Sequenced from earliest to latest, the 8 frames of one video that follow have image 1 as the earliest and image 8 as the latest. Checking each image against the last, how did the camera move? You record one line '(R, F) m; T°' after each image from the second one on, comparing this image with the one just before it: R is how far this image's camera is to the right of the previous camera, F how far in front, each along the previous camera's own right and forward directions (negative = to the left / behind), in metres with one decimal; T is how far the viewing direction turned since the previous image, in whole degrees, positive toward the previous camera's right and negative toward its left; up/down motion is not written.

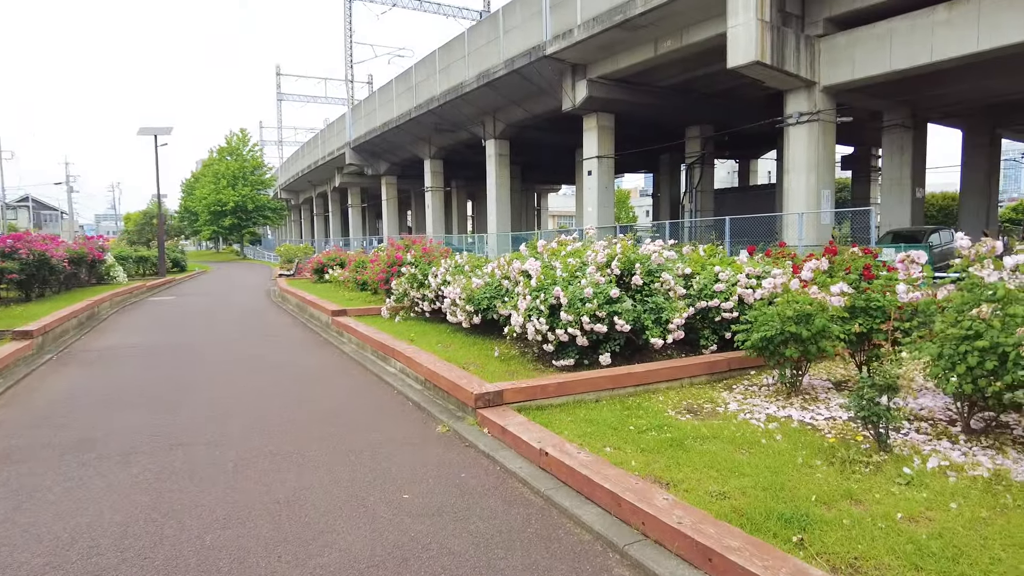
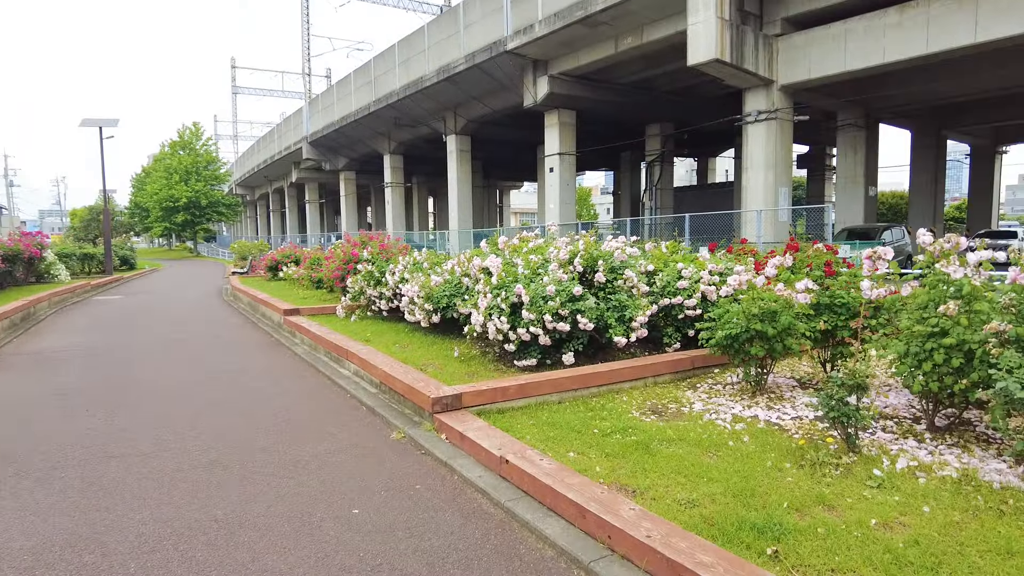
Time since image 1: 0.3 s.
(0.0, +0.2) m; +3°
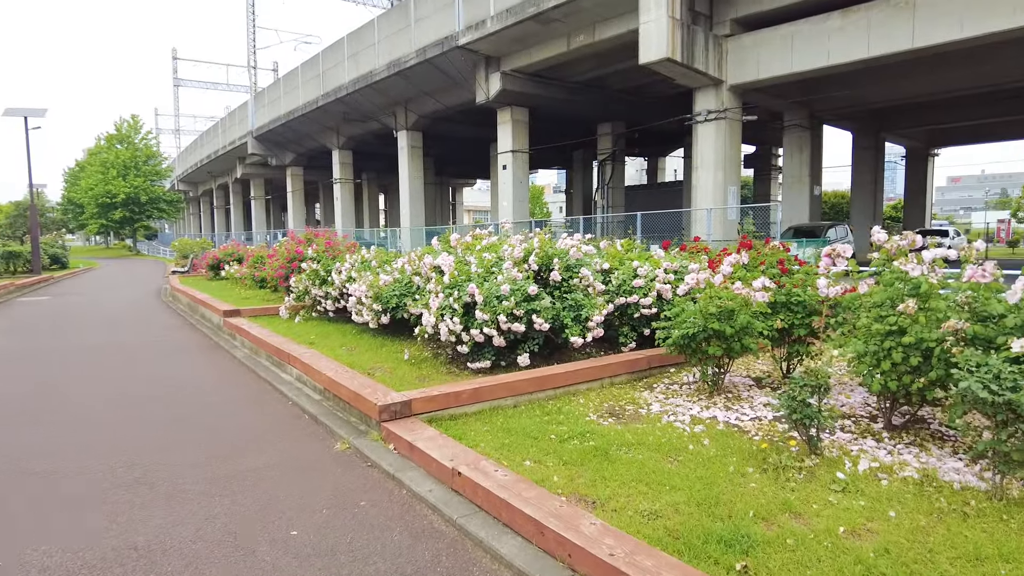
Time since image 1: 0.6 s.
(0.0, +0.2) m; +4°
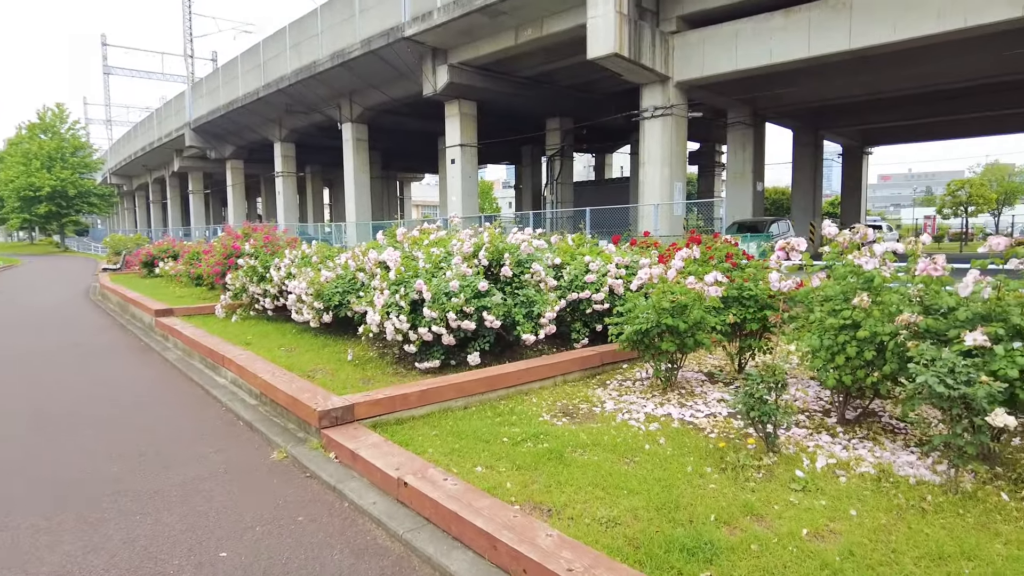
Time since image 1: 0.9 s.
(0.0, +0.2) m; +4°
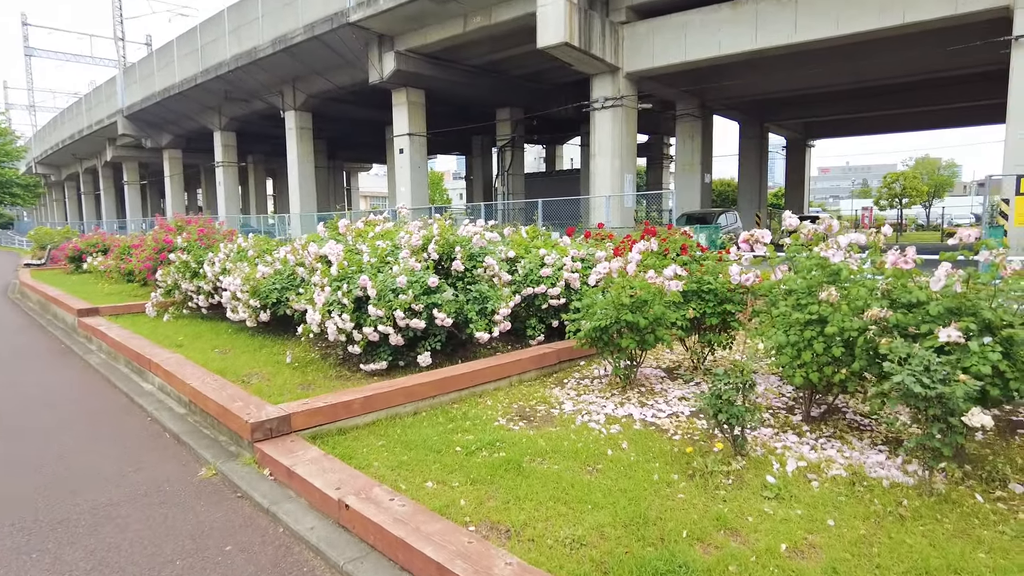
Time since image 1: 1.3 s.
(0.0, +0.3) m; +4°
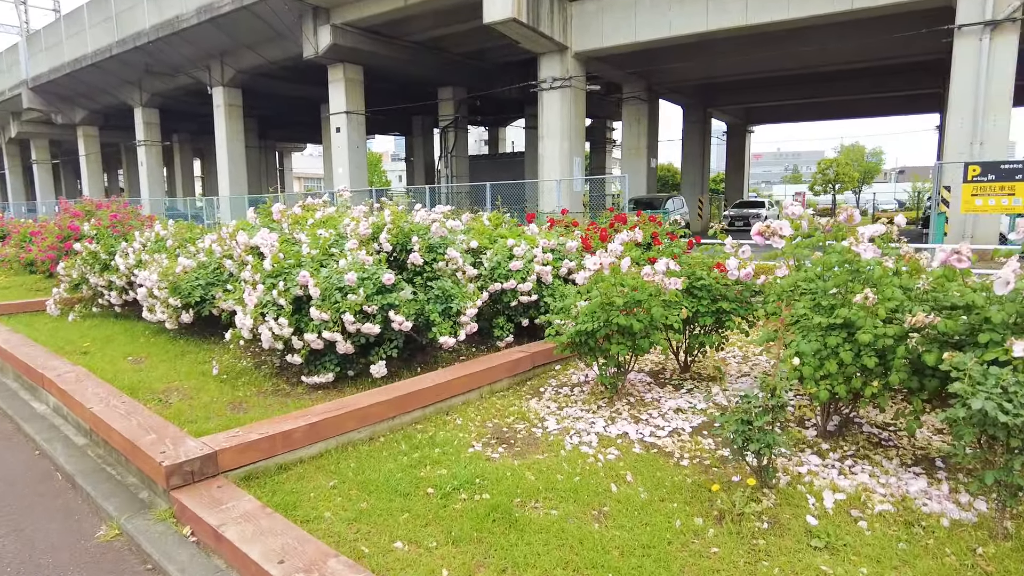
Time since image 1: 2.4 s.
(-0.2, +0.7) m; +5°
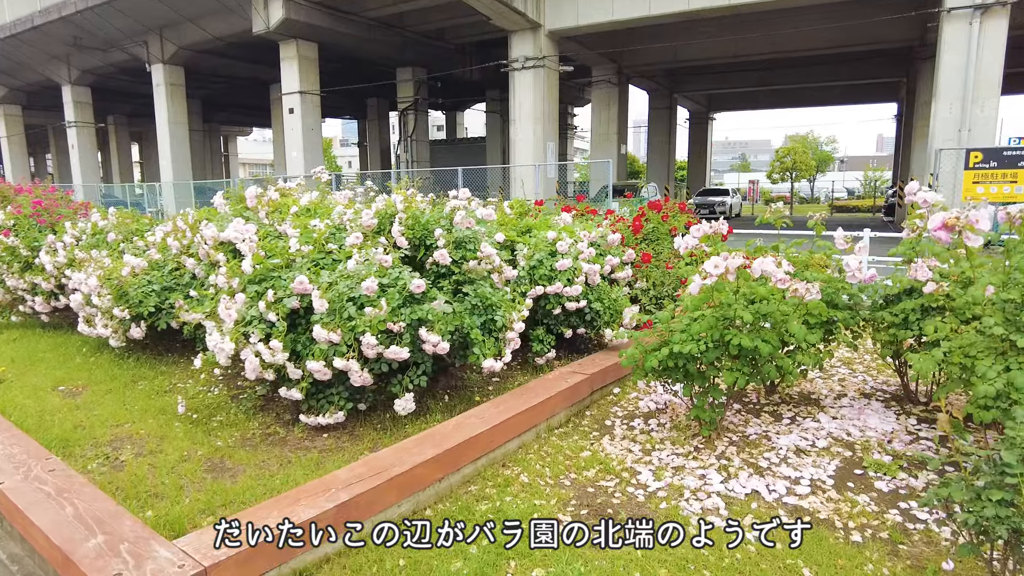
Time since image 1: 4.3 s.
(-0.6, +1.1) m; +4°
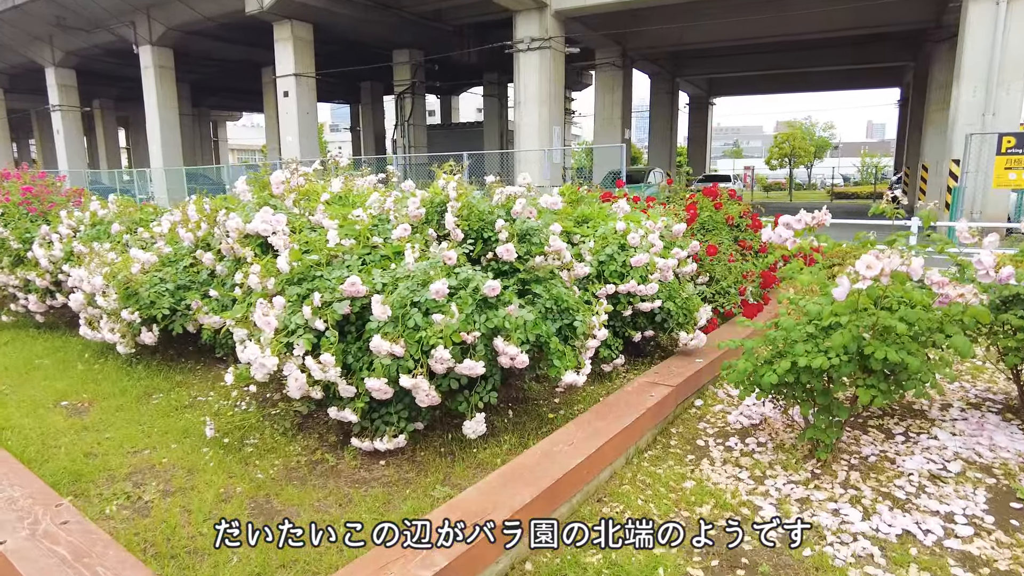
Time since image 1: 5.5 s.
(-0.4, +0.5) m; +1°
